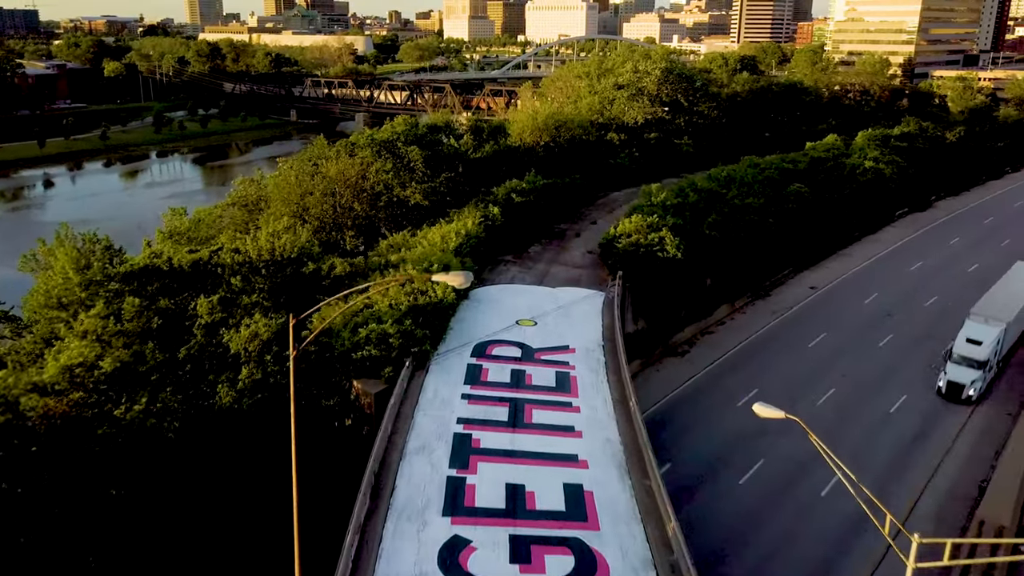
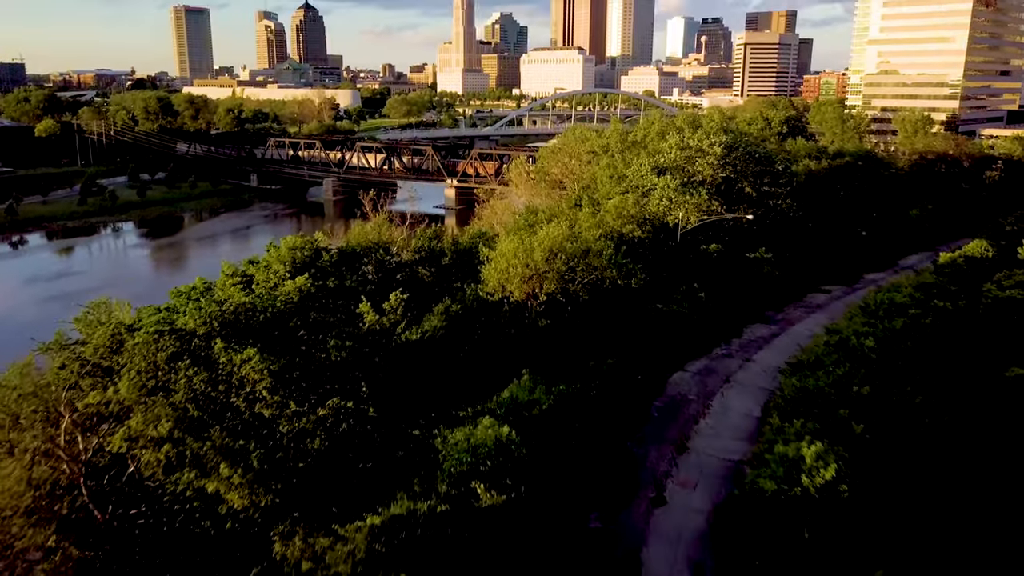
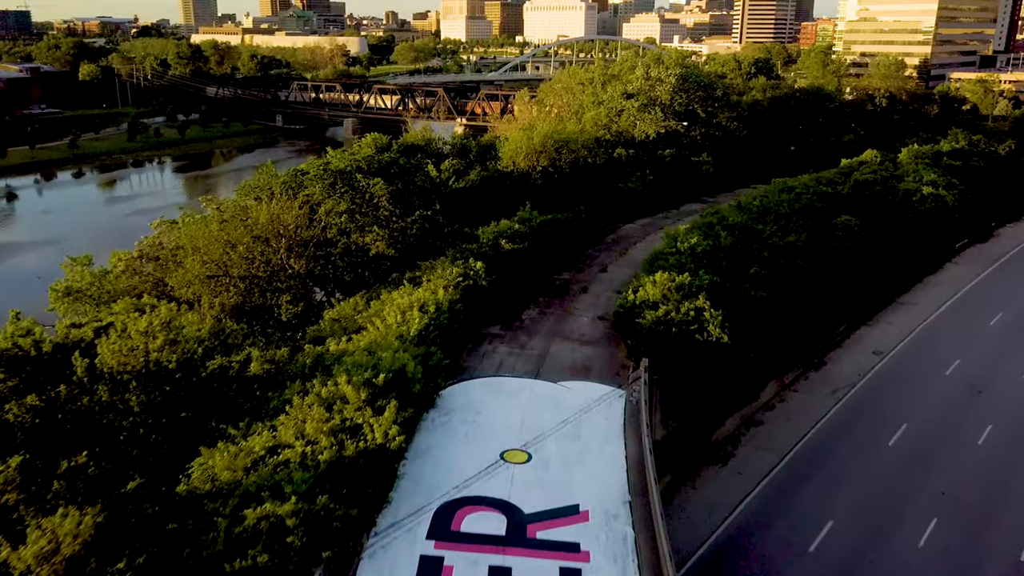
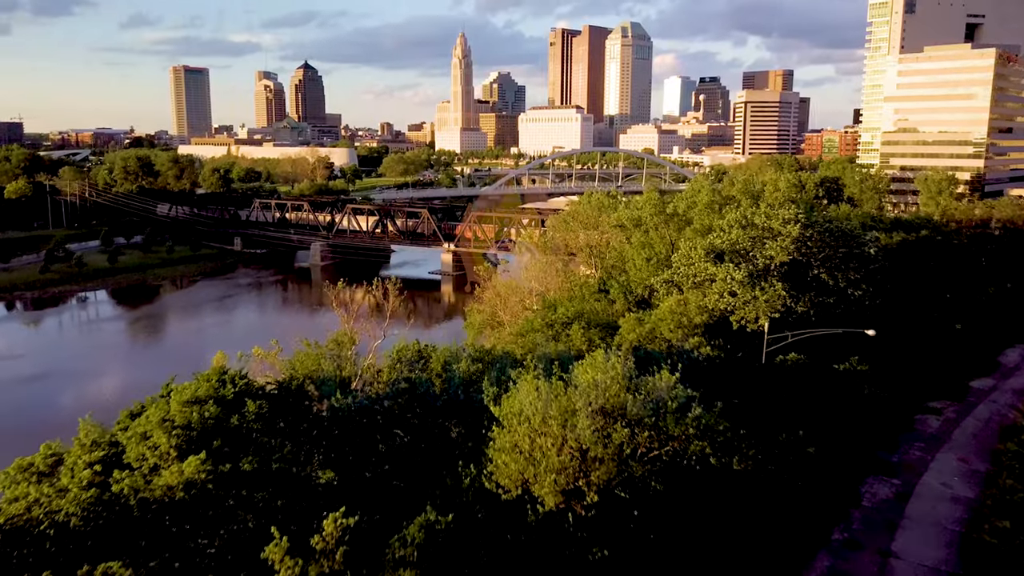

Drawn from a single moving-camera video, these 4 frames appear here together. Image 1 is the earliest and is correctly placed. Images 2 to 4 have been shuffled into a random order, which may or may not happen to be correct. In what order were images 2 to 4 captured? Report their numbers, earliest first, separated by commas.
3, 2, 4
